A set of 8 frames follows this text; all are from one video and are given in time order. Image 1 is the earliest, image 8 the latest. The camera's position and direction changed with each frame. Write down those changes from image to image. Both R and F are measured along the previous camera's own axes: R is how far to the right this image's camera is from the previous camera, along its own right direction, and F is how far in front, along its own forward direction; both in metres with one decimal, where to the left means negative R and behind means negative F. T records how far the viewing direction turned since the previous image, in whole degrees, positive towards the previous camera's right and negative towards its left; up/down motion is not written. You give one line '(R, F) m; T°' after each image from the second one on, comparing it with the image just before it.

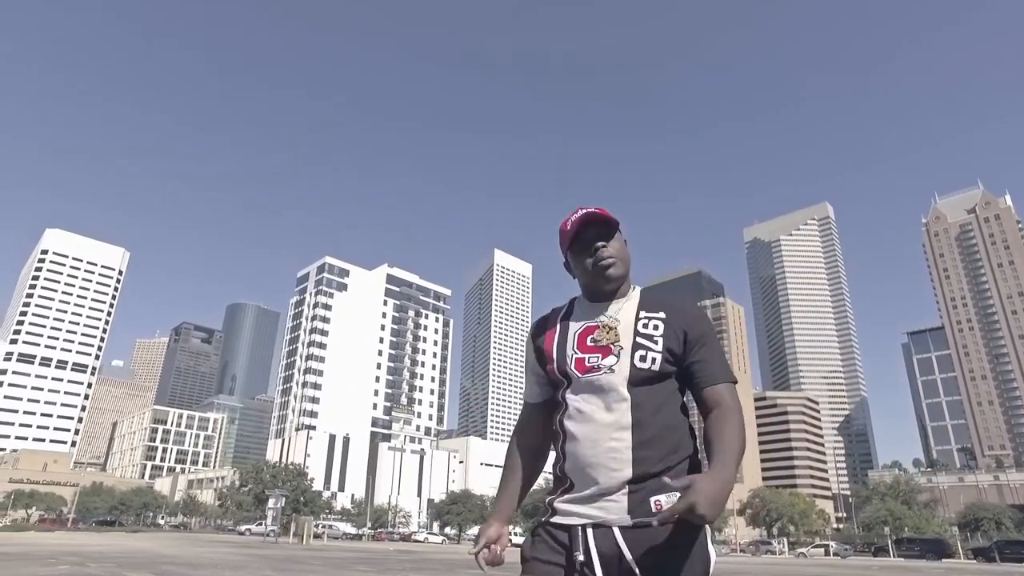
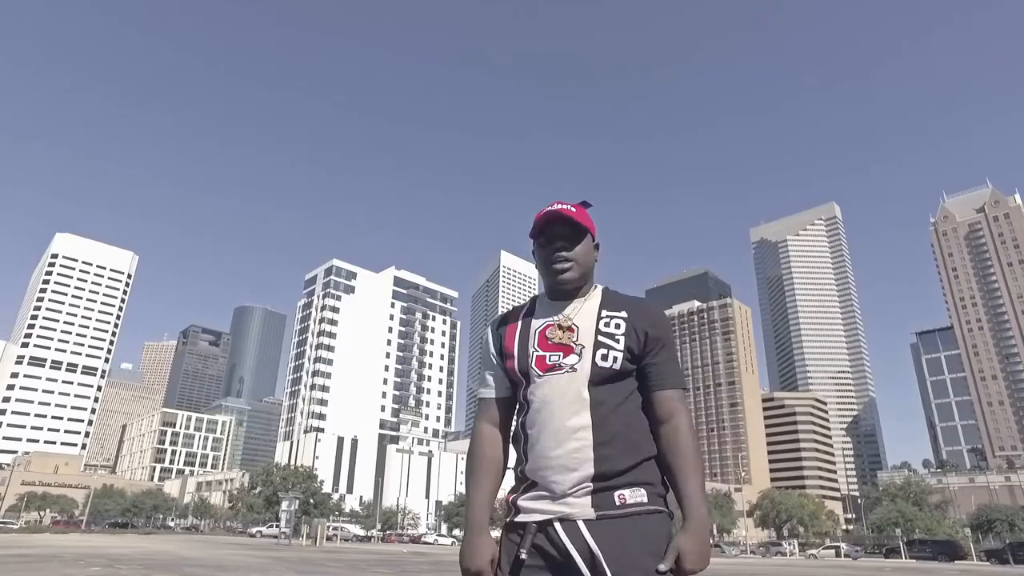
(-0.3, -0.1) m; -1°
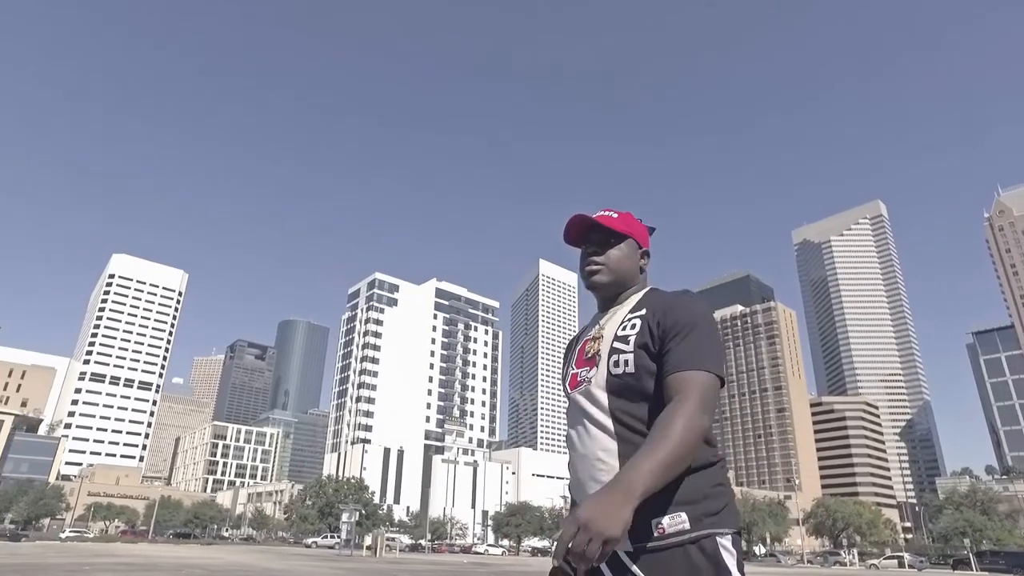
(-1.0, -0.3) m; -3°
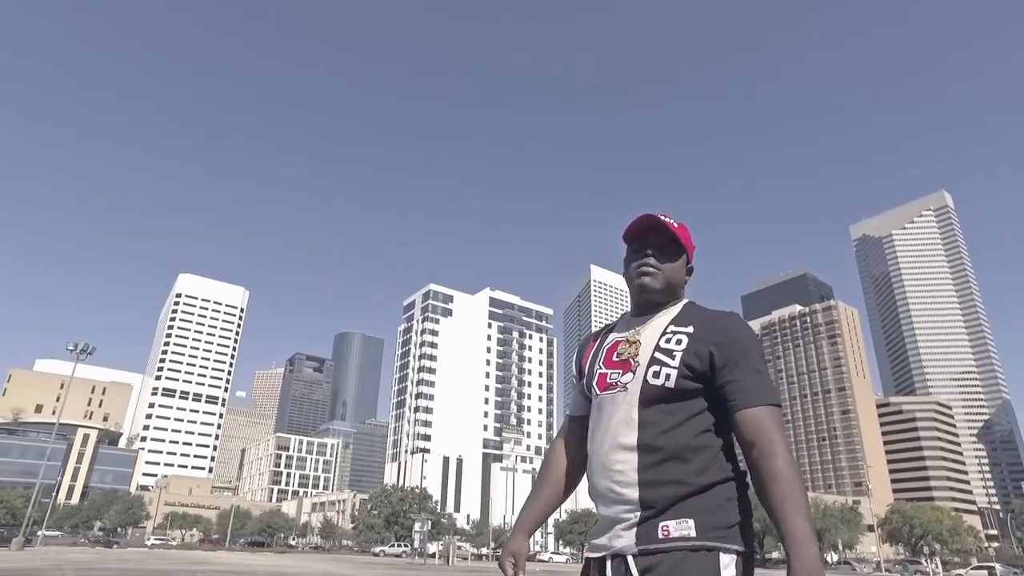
(-1.3, -0.3) m; -4°
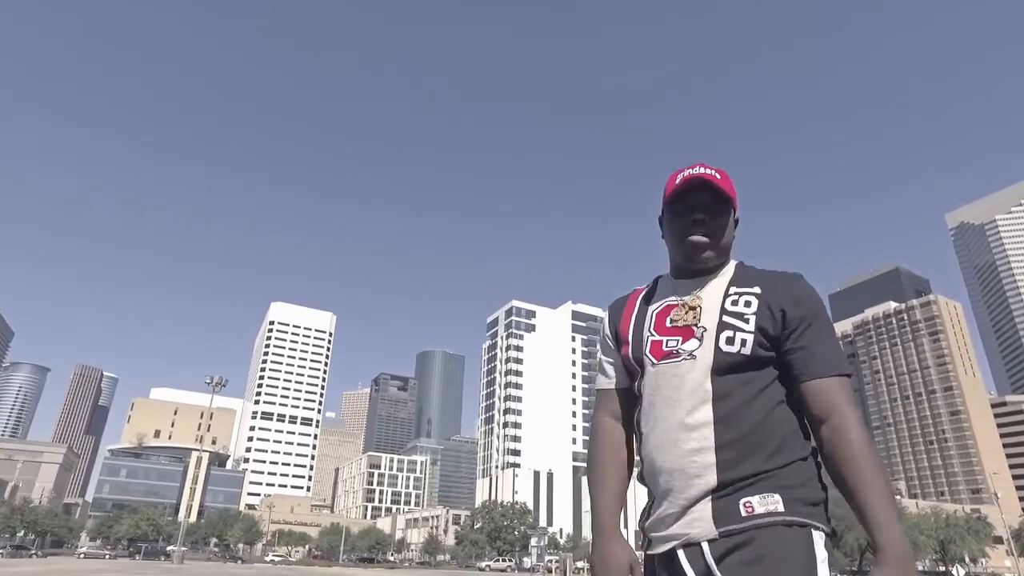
(-2.4, -0.9) m; -6°
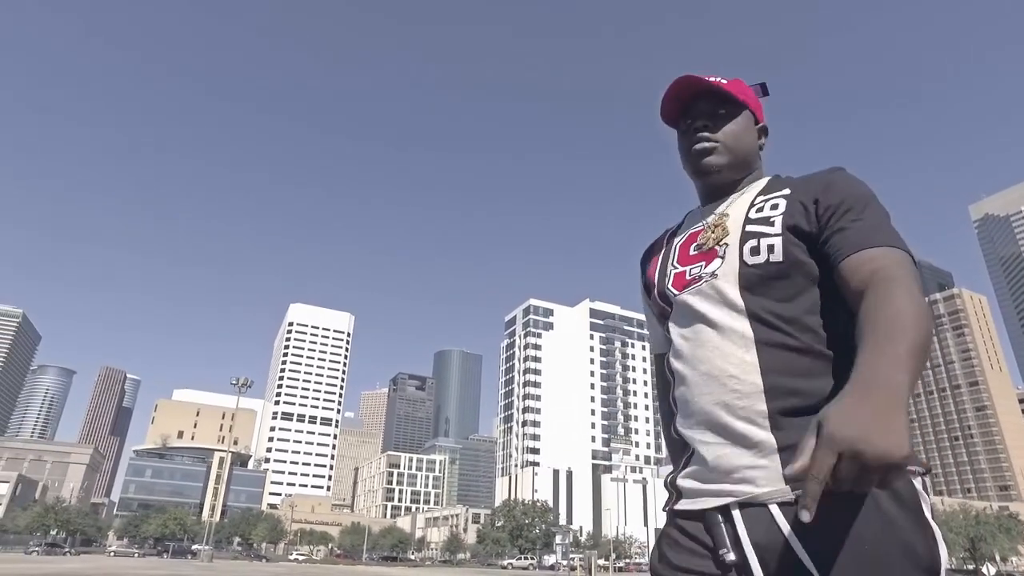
(-0.5, 0.0) m; -1°
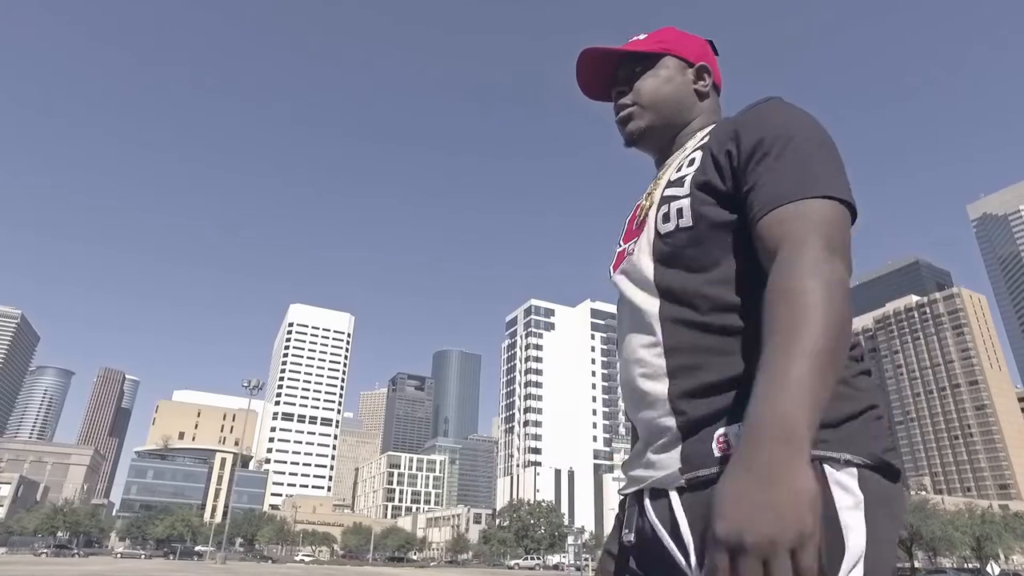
(-0.8, -0.2) m; 0°
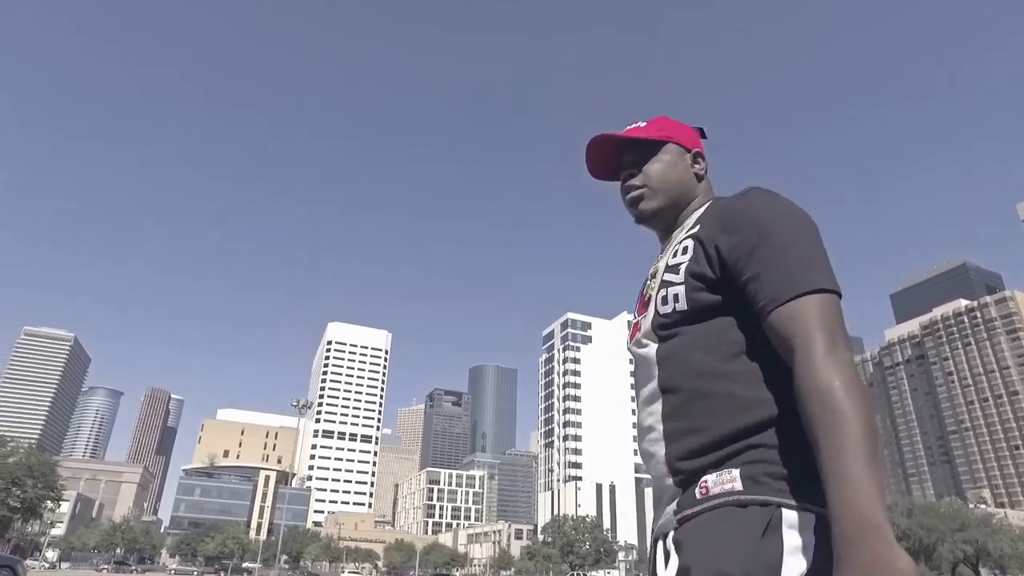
(-0.9, -0.2) m; -3°
